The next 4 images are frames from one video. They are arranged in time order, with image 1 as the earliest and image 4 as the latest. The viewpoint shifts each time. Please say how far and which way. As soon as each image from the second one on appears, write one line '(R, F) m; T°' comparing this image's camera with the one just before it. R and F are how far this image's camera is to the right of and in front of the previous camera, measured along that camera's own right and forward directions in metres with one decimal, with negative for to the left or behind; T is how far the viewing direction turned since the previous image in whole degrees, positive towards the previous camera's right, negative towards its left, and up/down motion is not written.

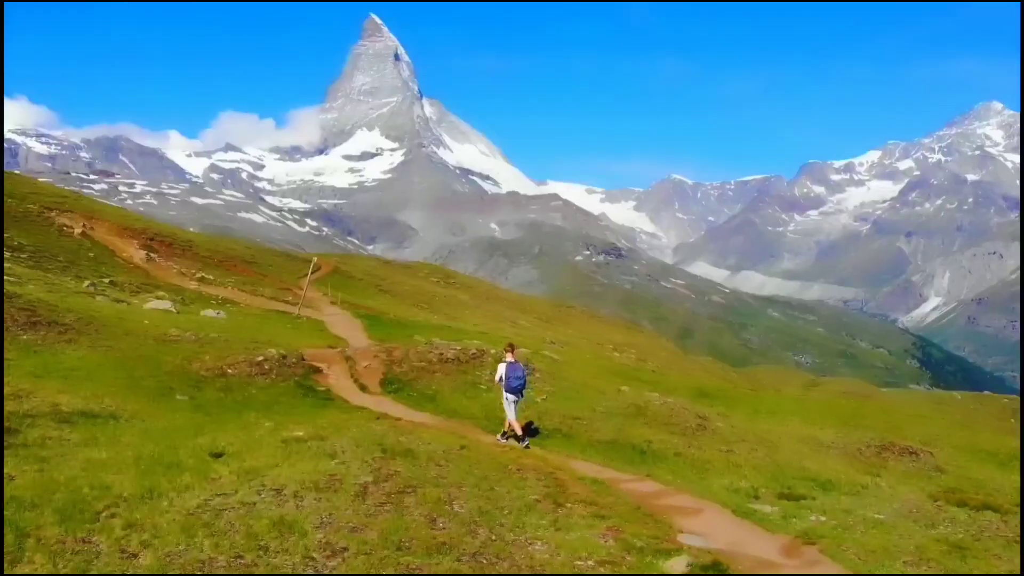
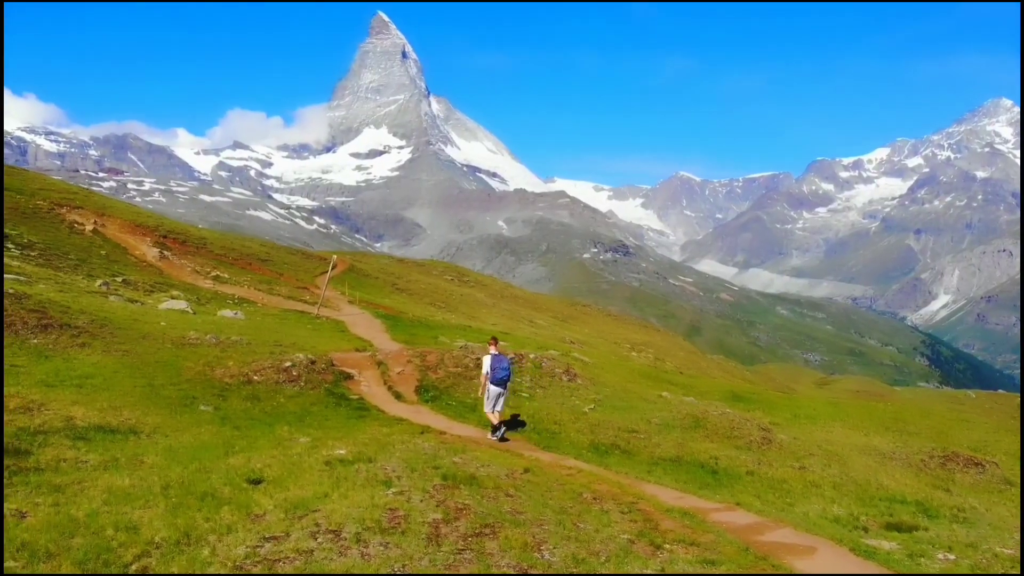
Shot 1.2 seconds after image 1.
(-2.3, +3.0) m; -1°
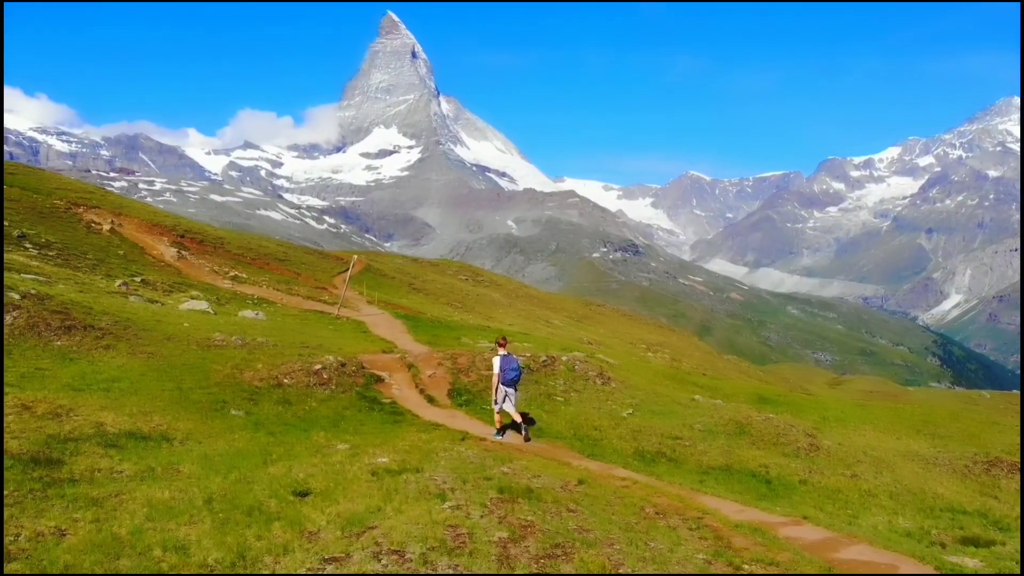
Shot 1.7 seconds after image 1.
(-1.5, +1.1) m; -1°
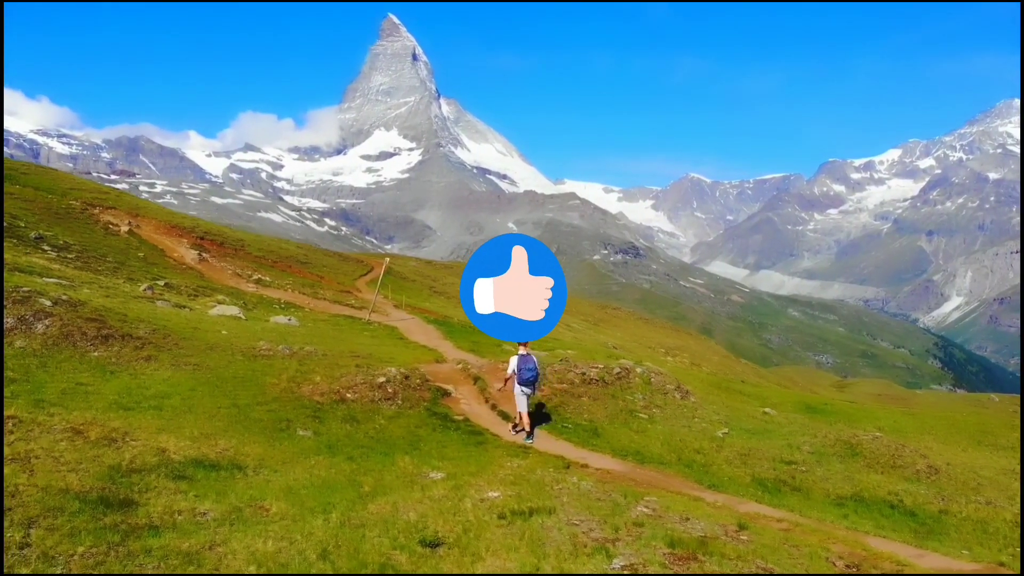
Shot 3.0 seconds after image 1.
(-4.3, +3.2) m; 0°
